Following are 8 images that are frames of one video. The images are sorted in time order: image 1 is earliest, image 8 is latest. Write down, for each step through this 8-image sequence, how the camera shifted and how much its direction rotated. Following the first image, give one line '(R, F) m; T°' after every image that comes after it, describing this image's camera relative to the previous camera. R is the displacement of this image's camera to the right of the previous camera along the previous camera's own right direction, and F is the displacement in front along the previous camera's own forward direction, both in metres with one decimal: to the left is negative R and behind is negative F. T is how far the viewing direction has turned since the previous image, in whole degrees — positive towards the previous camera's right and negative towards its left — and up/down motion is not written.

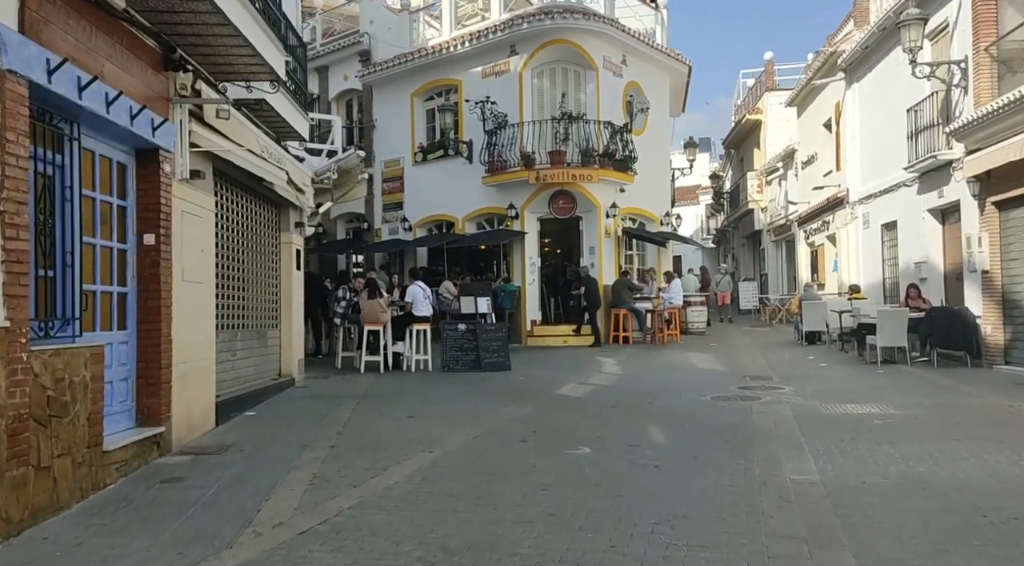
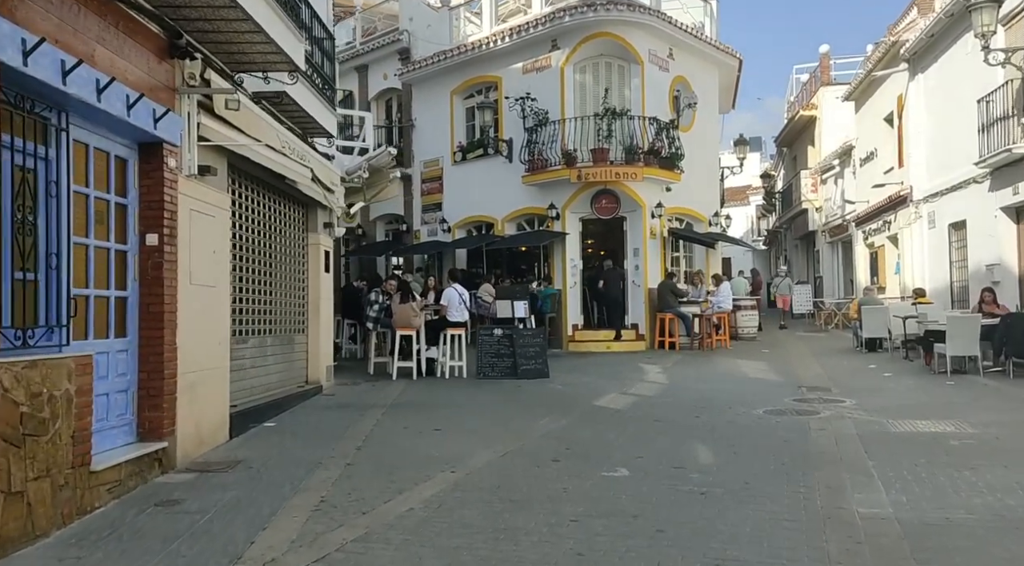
(+0.1, +0.6) m; -4°
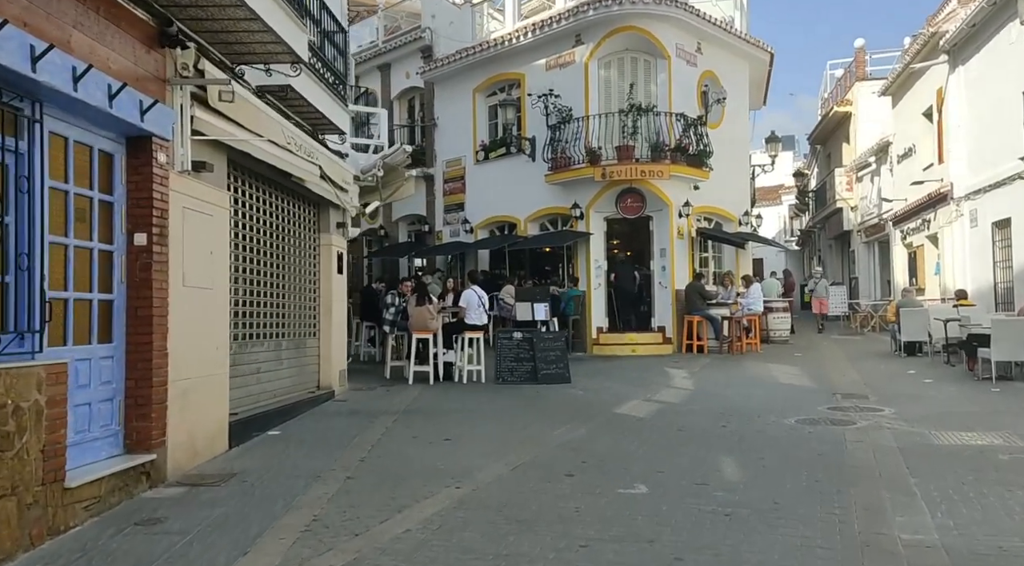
(+0.2, +0.4) m; -2°
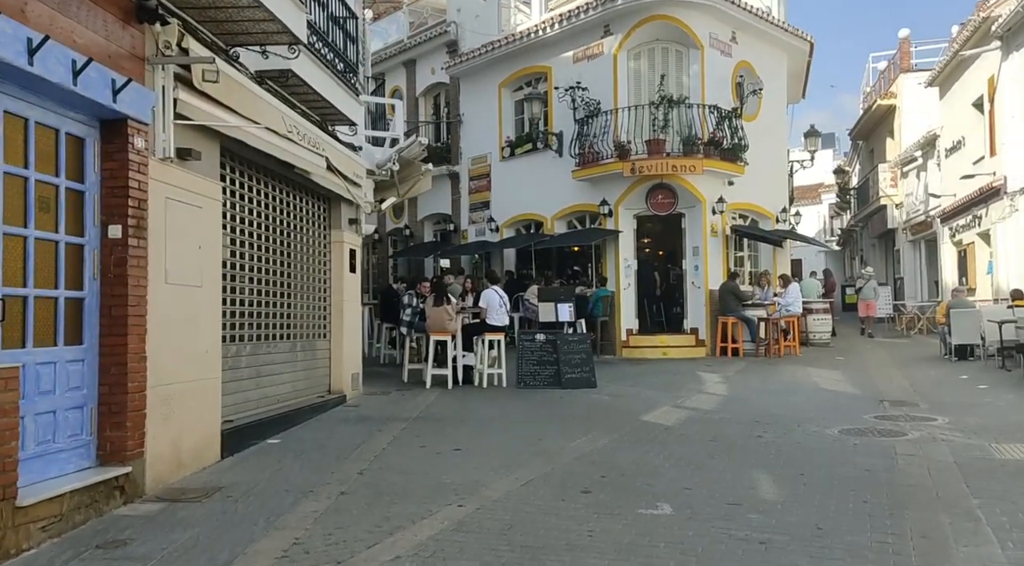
(+0.2, +0.6) m; -3°
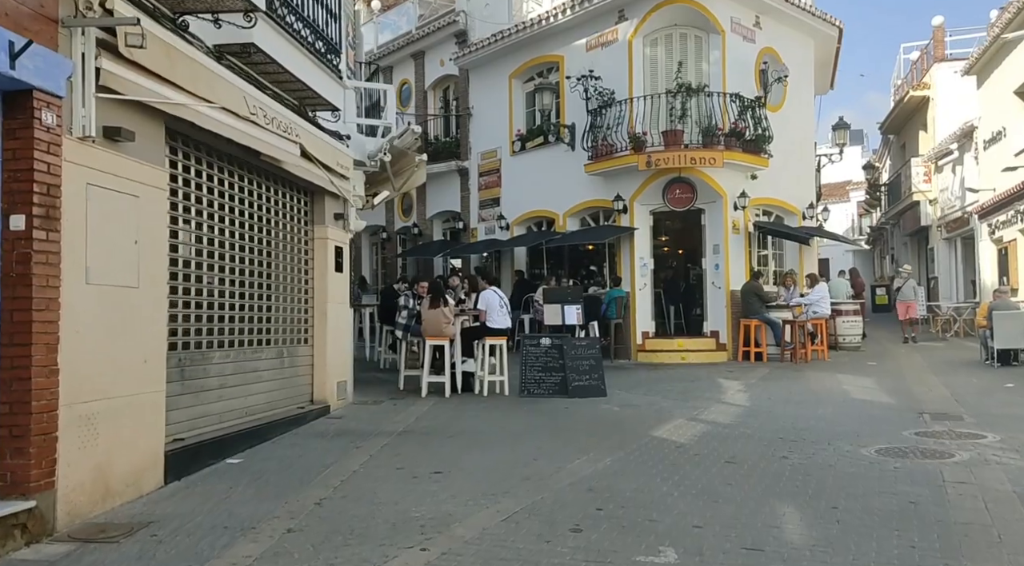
(+0.3, +0.9) m; -2°
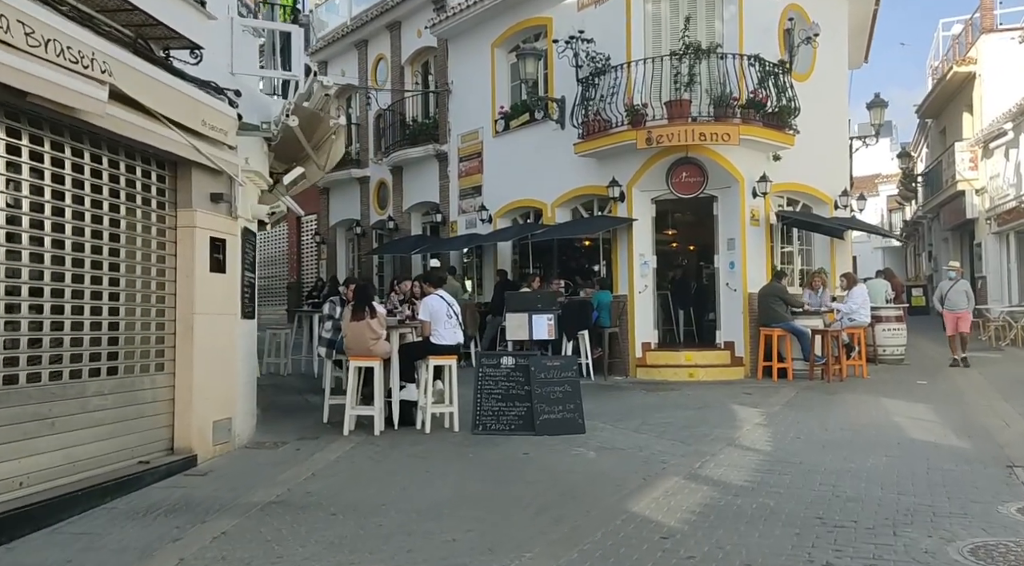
(+0.8, +2.5) m; -1°
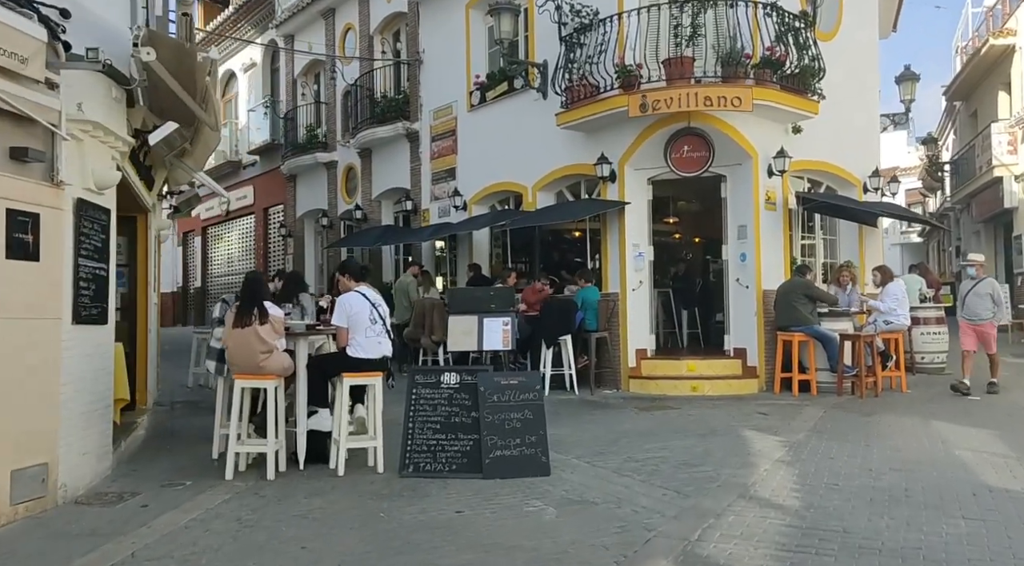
(+0.6, +2.1) m; -1°
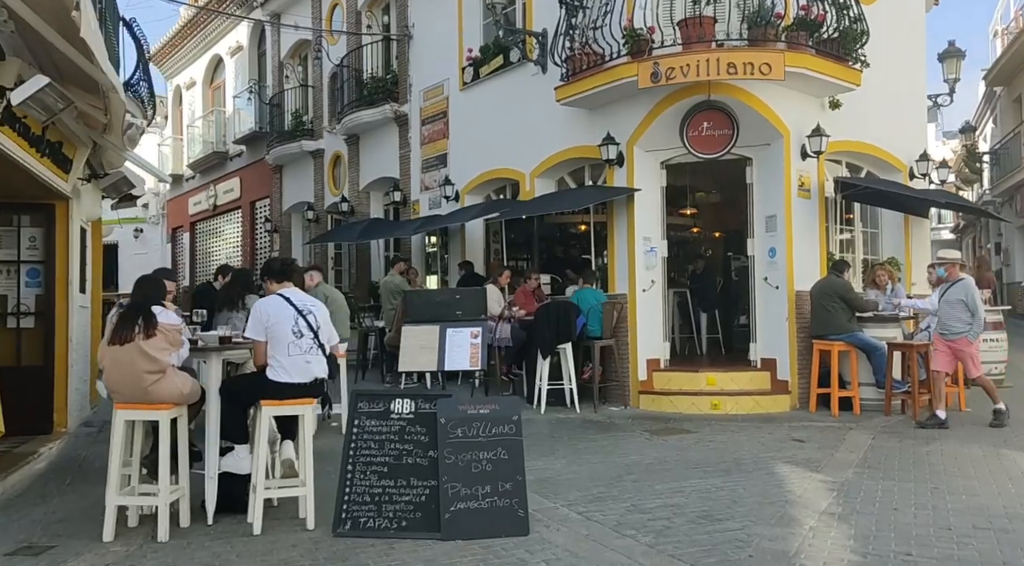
(+0.3, +1.5) m; -1°
